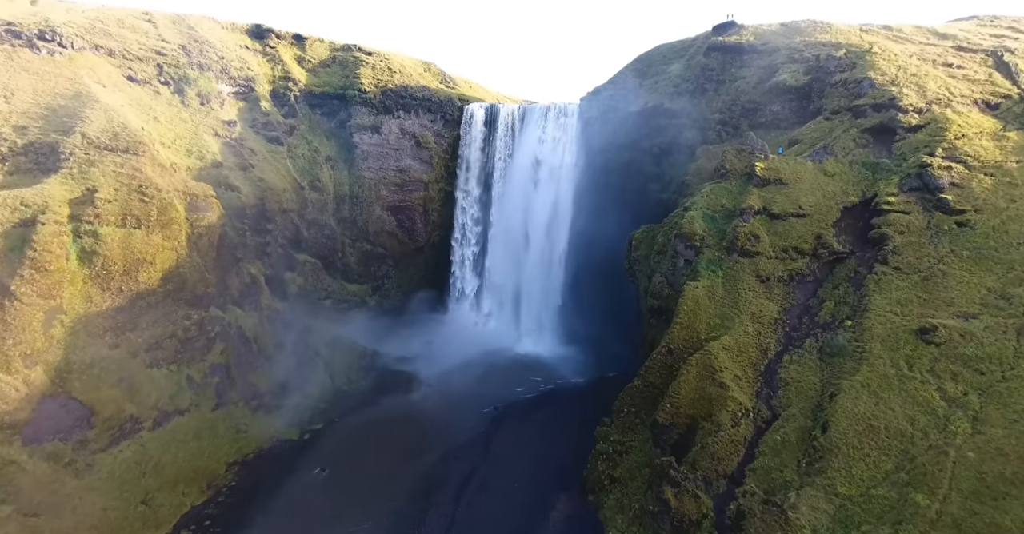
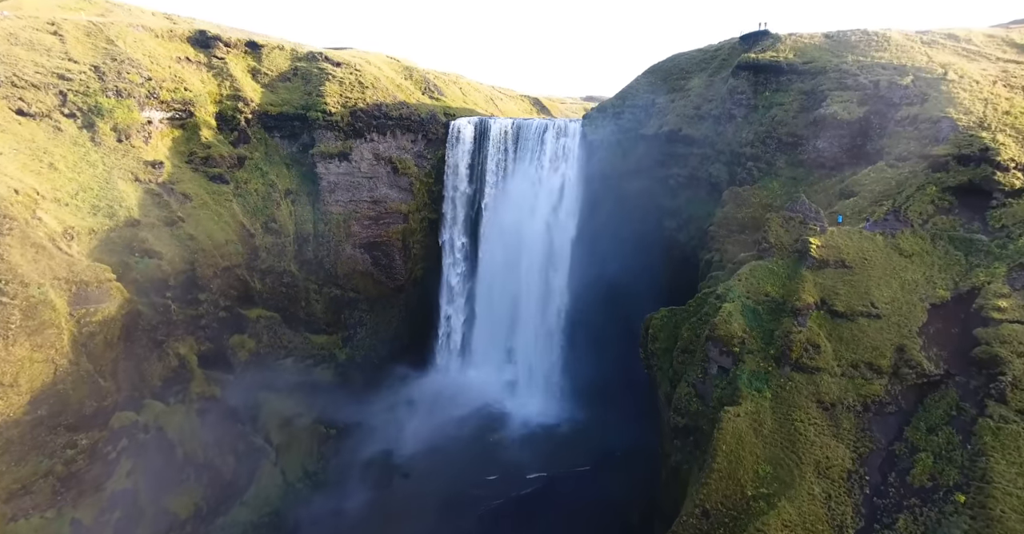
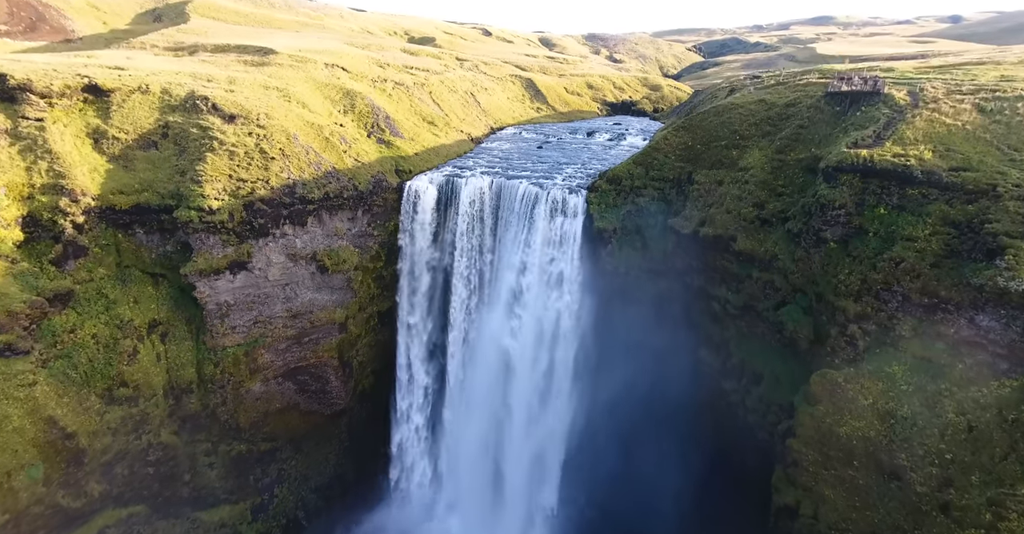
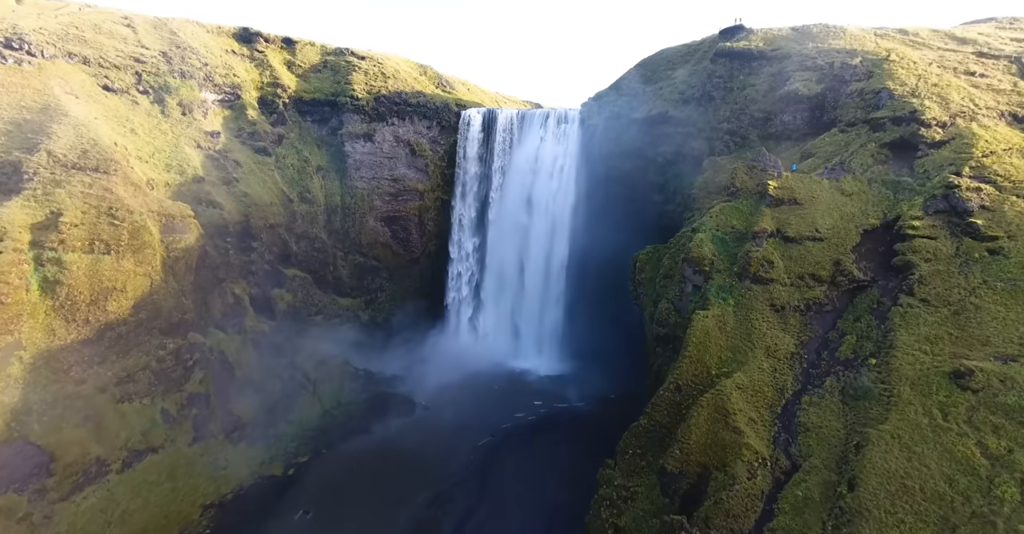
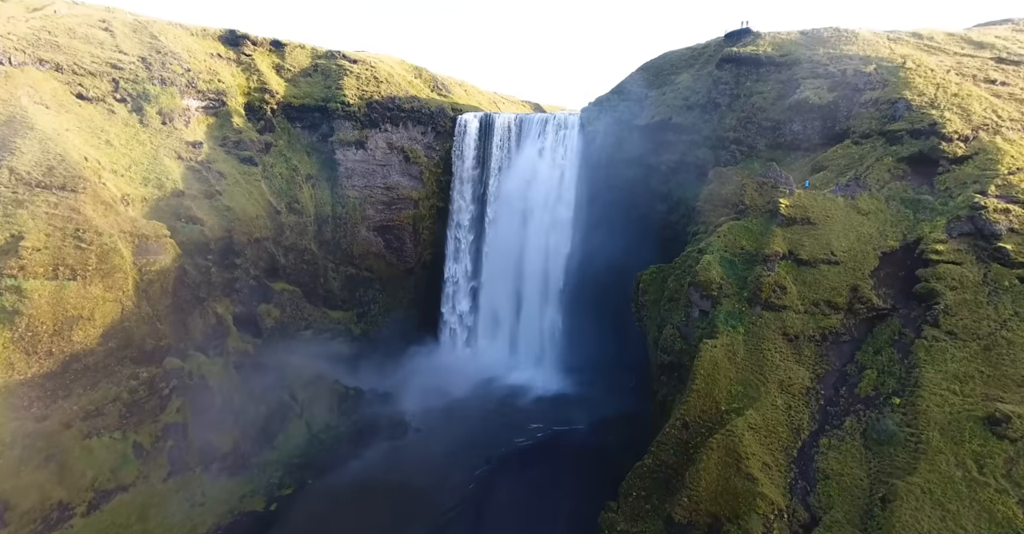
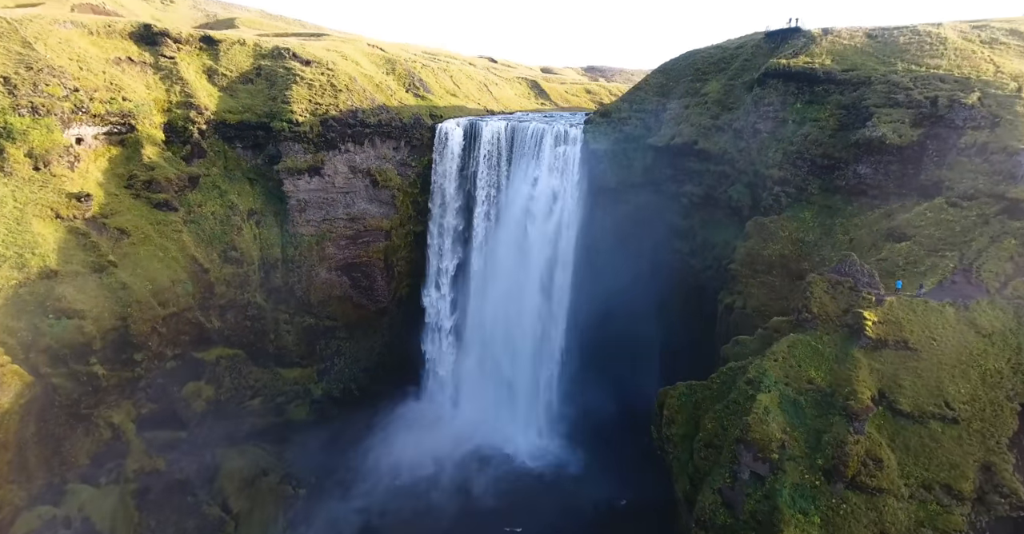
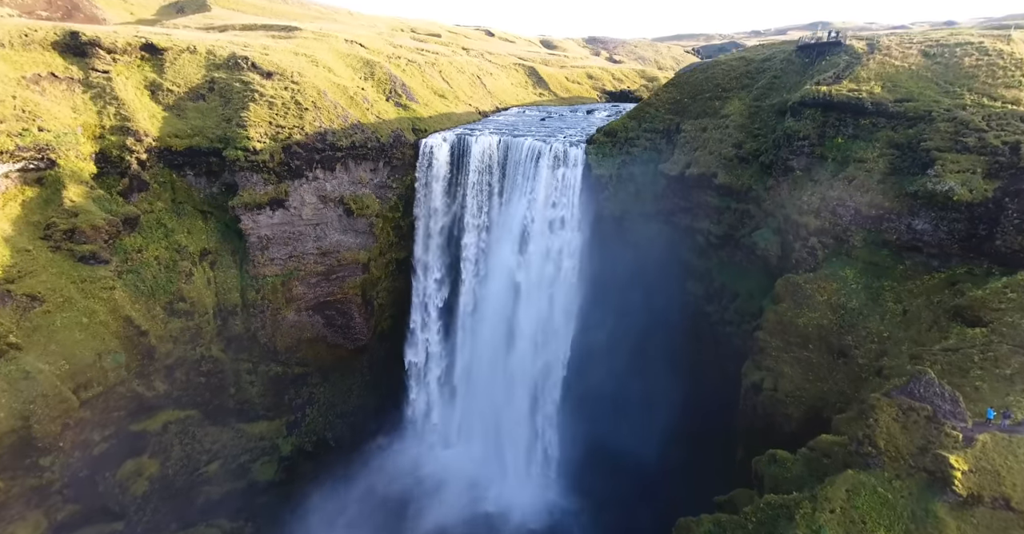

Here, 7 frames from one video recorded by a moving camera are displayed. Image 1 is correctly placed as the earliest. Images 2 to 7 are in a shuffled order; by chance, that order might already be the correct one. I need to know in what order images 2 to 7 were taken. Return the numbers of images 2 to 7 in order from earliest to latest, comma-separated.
4, 5, 2, 6, 7, 3
